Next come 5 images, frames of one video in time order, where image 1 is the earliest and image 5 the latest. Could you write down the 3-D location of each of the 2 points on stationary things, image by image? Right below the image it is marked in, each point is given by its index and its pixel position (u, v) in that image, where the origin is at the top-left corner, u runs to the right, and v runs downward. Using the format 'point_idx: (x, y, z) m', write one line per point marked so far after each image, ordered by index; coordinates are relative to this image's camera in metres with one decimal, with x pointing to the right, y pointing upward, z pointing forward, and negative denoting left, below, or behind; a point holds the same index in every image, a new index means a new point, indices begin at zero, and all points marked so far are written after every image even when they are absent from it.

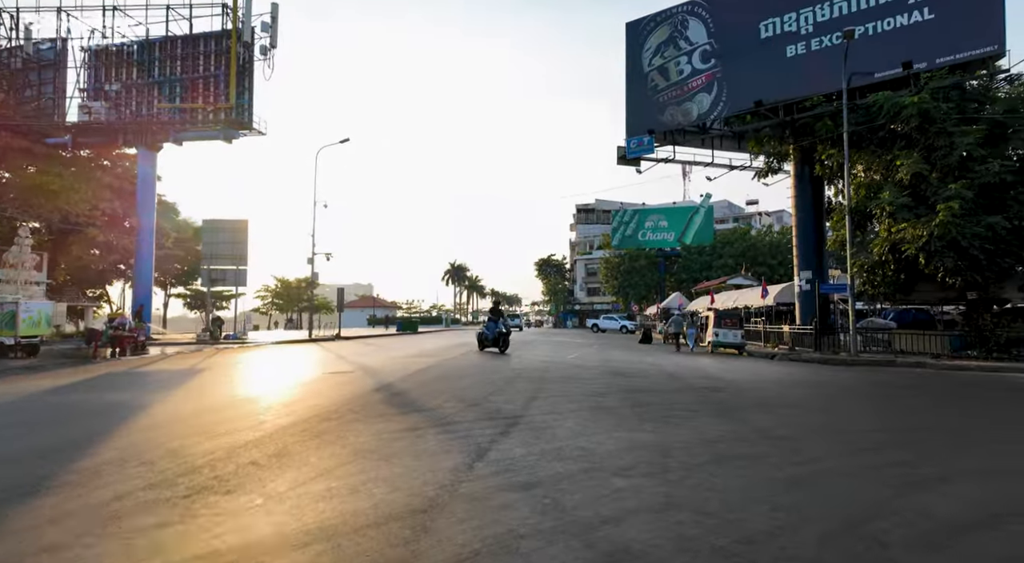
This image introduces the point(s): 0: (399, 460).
0: (-1.0, -1.6, +5.4) m
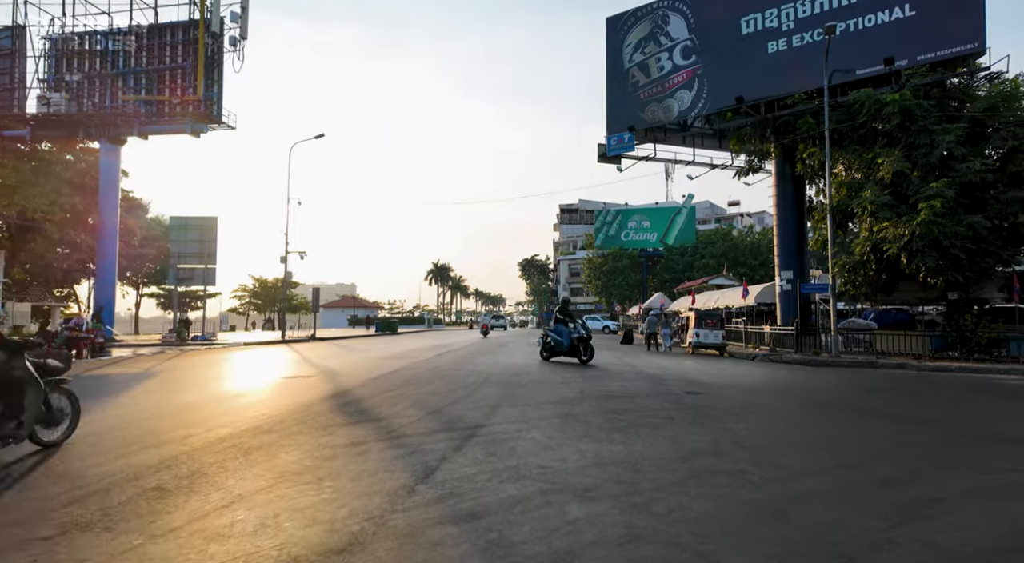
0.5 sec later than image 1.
0: (-1.5, -1.6, +4.7) m
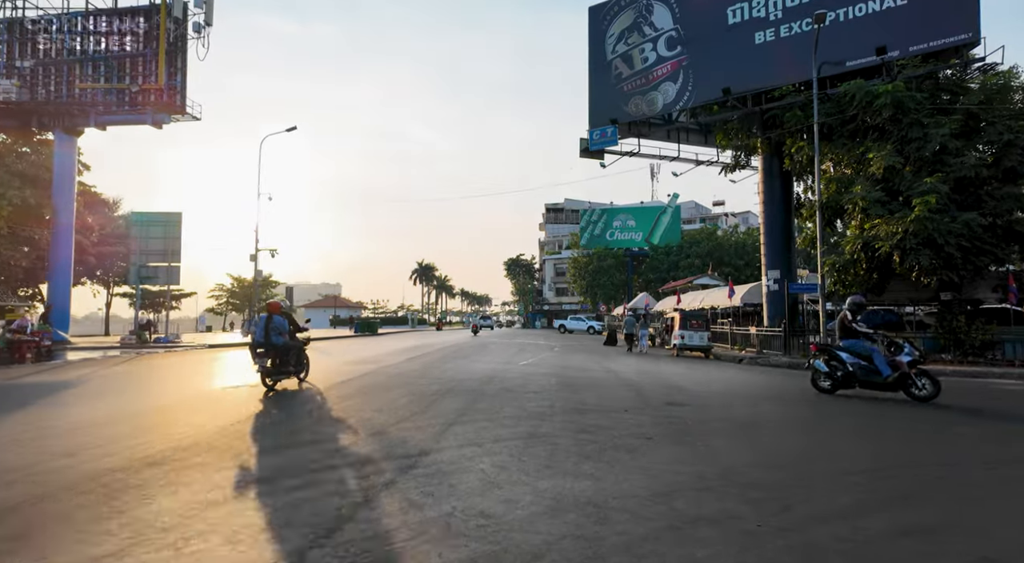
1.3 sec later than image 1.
0: (-1.9, -1.6, +3.6) m
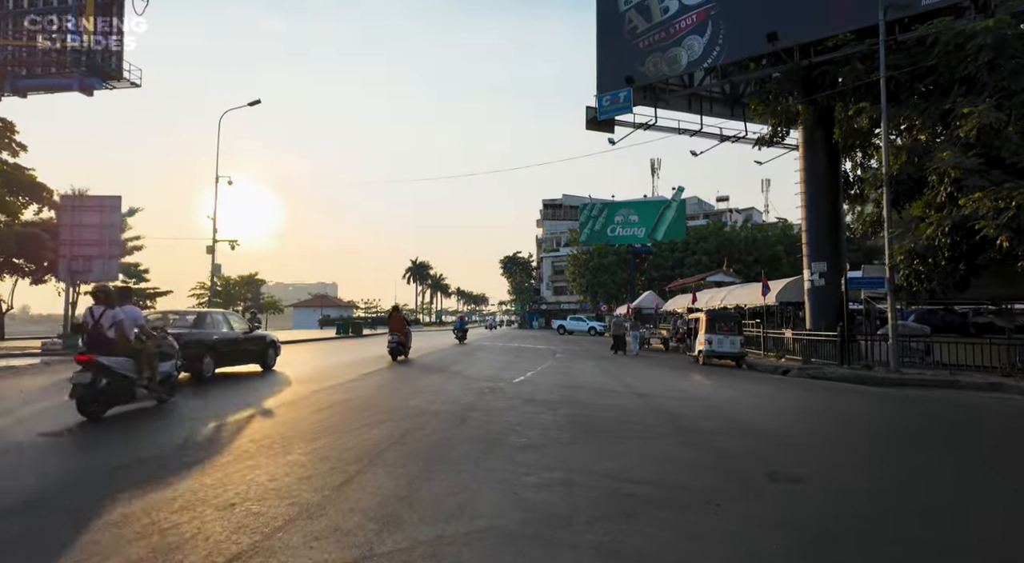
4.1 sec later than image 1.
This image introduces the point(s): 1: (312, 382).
0: (-2.0, -1.4, -0.6) m
1: (-4.8, -2.4, +14.2) m
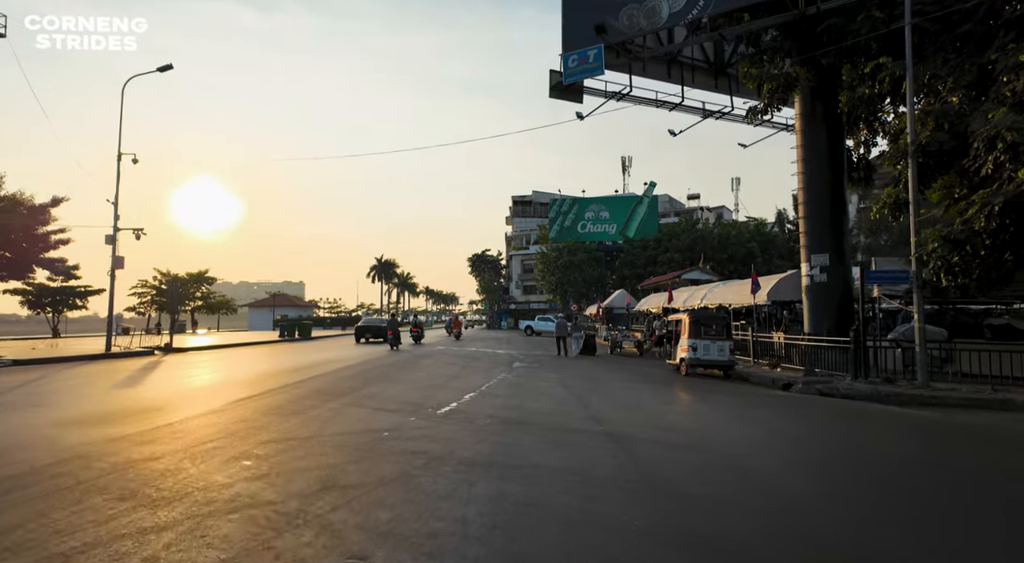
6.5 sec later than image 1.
0: (-2.6, -1.3, -4.3) m
1: (-6.1, -2.2, +10.3) m
